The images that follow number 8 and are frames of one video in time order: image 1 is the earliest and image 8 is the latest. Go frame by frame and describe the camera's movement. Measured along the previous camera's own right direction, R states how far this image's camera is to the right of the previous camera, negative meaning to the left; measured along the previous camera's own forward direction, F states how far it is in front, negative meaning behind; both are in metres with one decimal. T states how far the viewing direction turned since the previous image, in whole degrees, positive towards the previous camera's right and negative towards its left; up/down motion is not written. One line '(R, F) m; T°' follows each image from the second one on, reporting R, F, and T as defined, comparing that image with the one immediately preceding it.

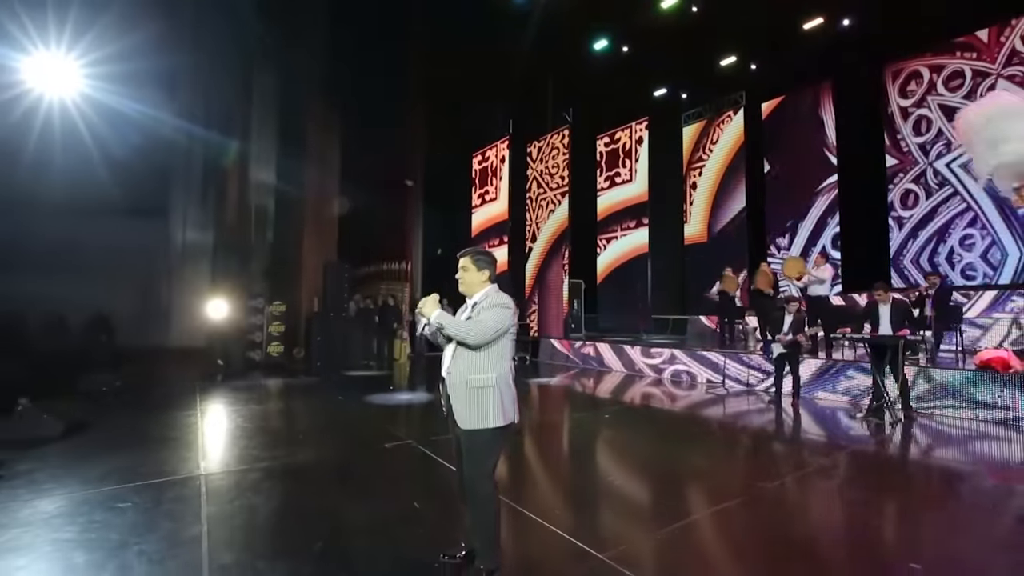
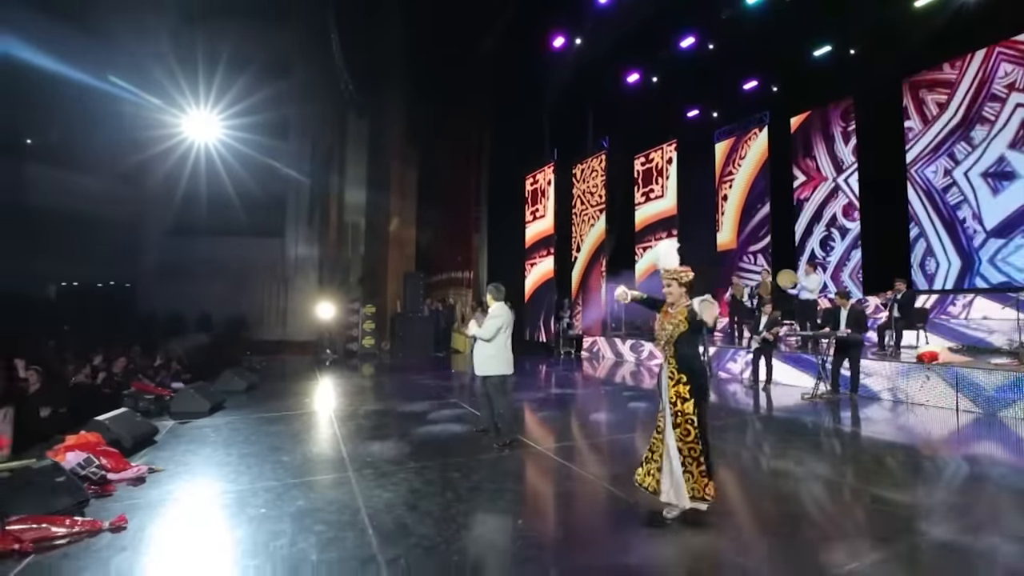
(+0.8, -1.7) m; -9°
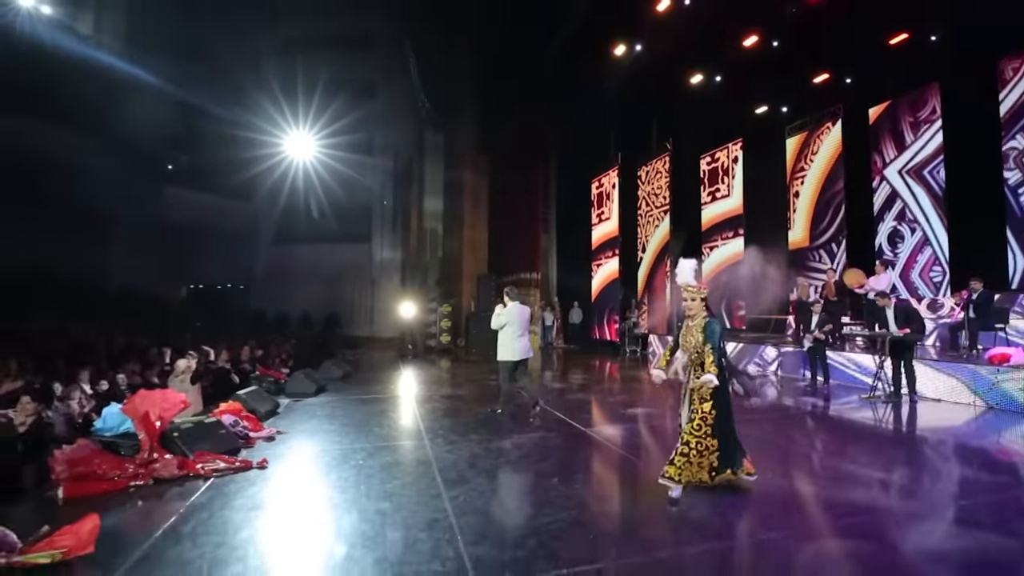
(+0.3, -0.6) m; -9°
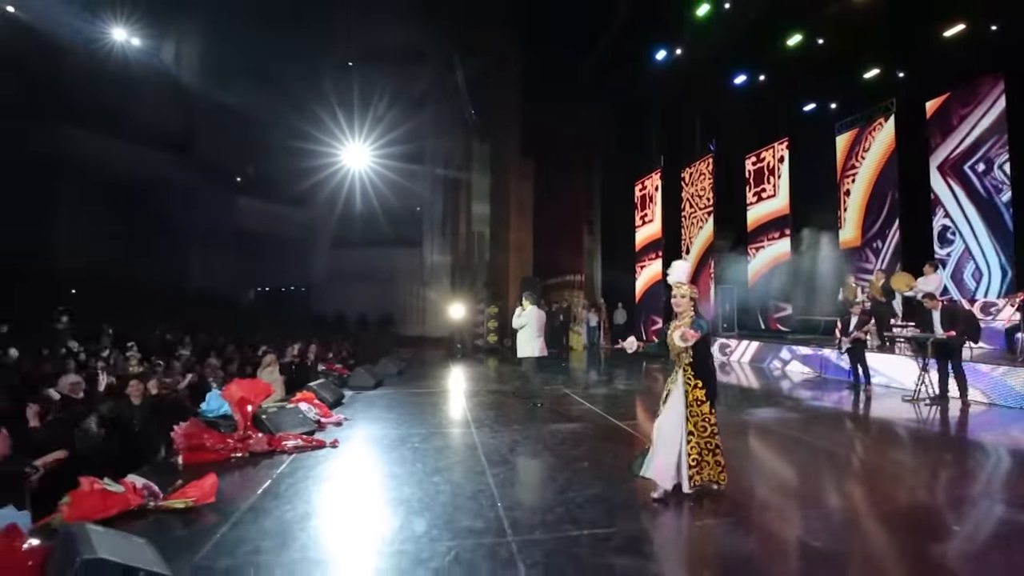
(+0.1, -0.4) m; -6°
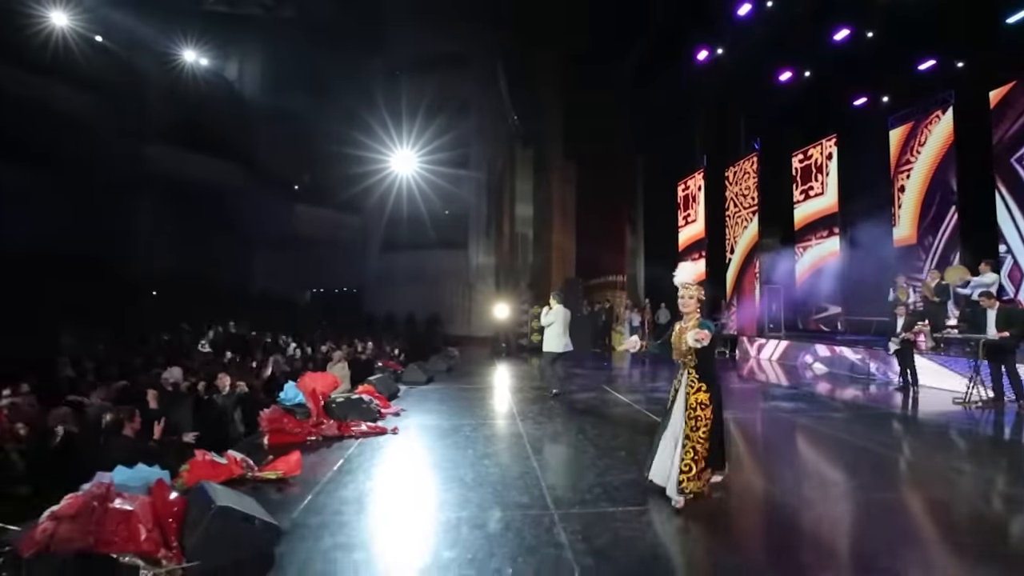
(0.0, -0.3) m; -5°
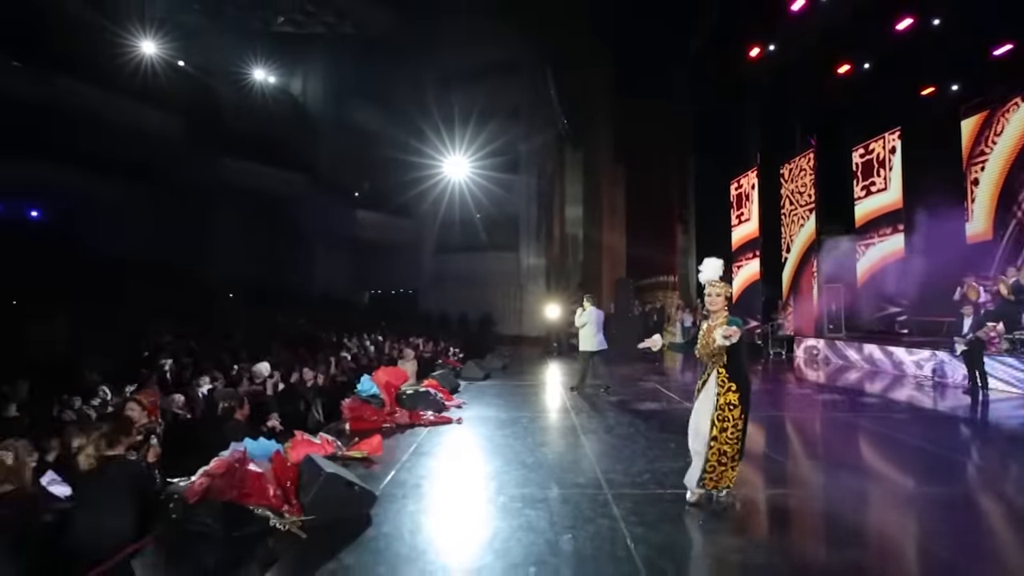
(0.0, -0.3) m; -6°
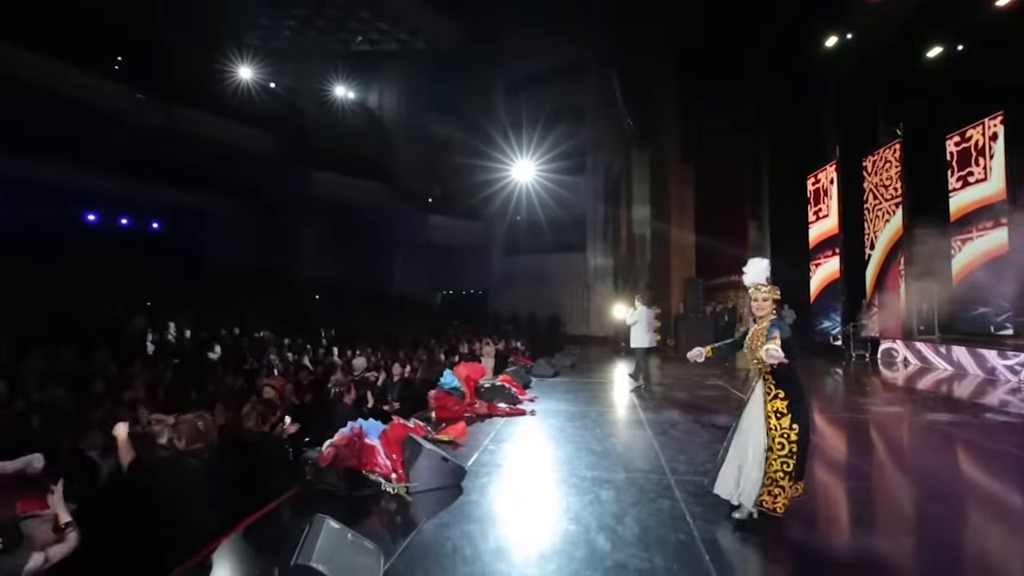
(0.0, -0.4) m; -8°
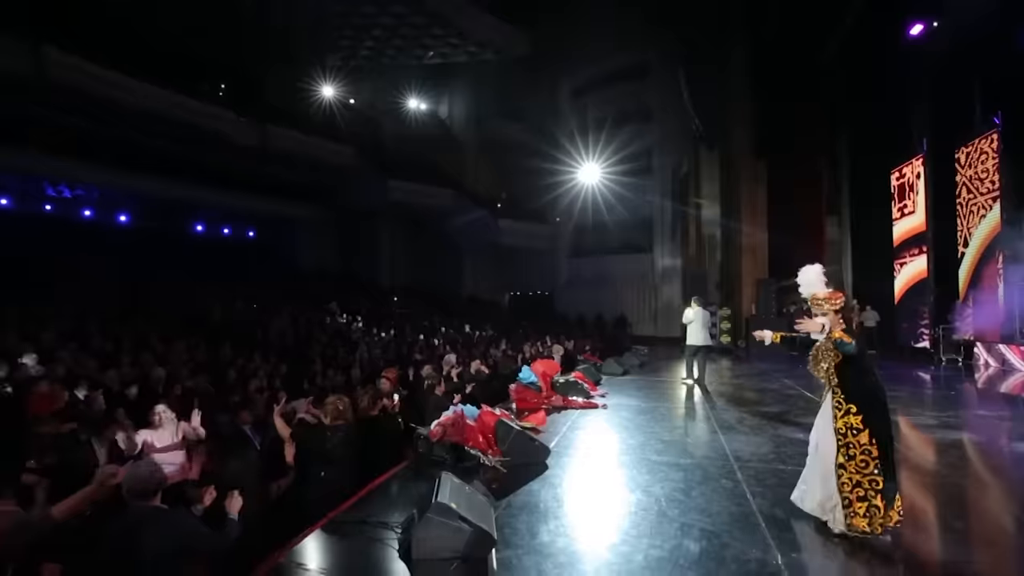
(-0.1, -0.5) m; -7°
